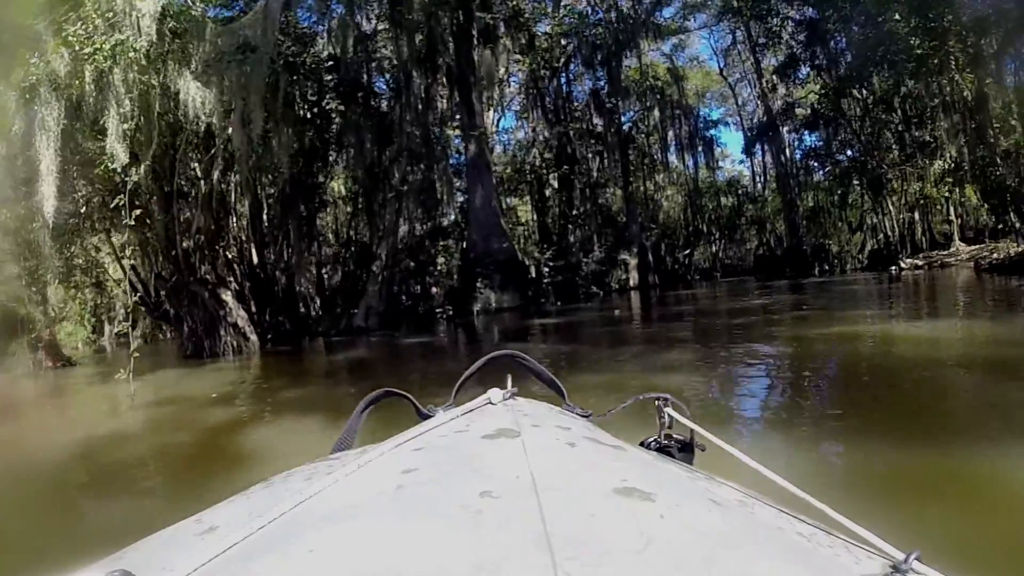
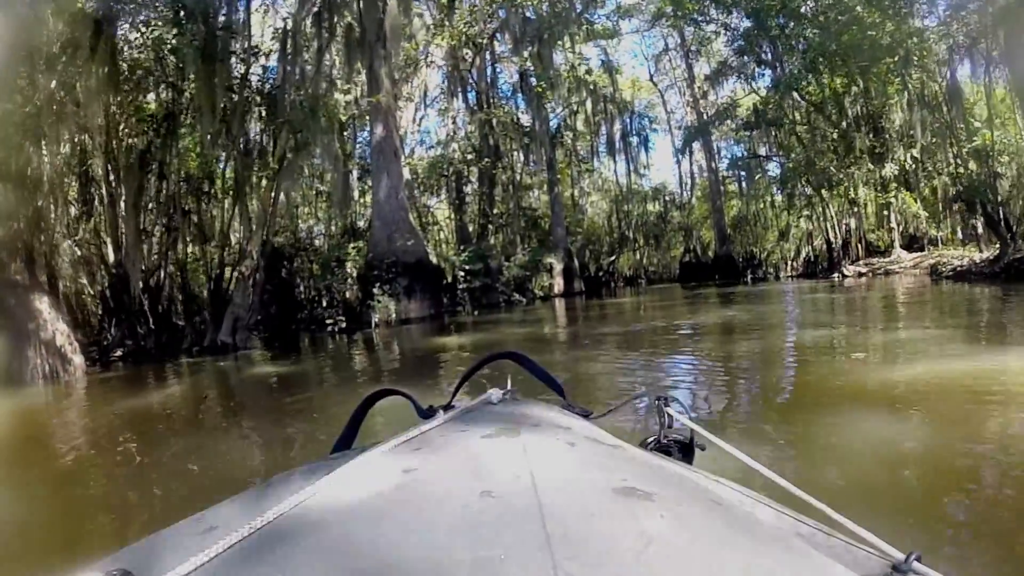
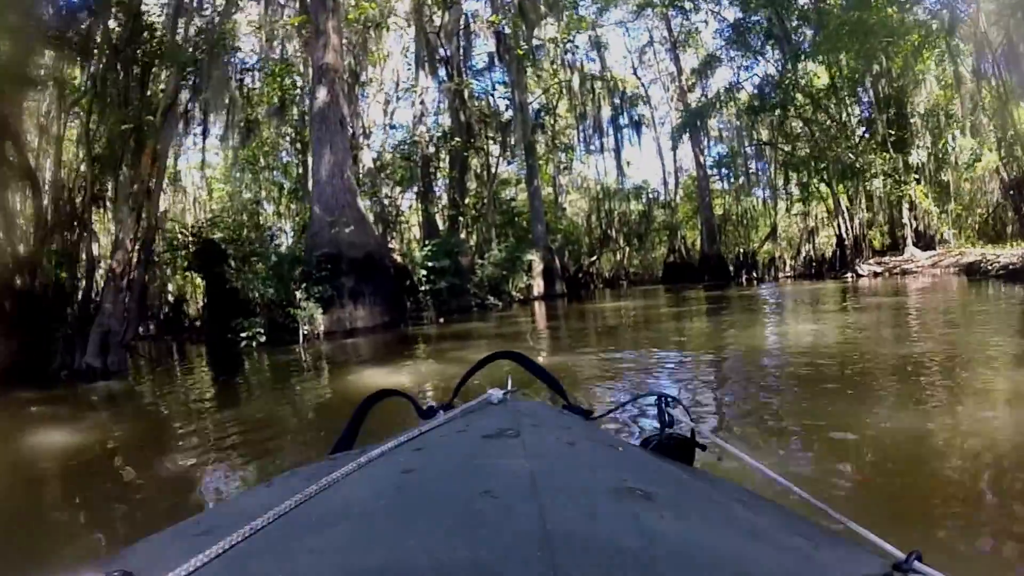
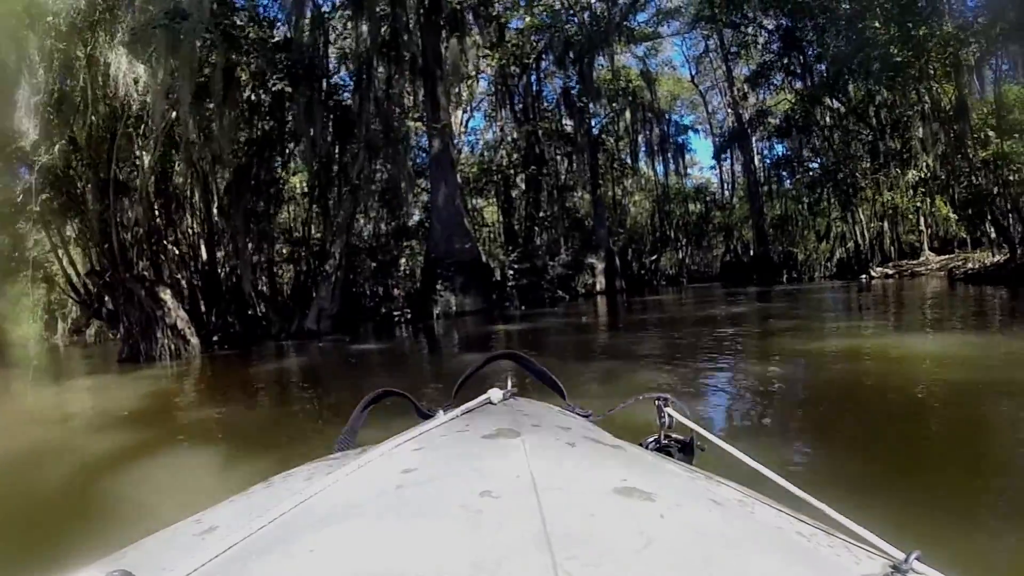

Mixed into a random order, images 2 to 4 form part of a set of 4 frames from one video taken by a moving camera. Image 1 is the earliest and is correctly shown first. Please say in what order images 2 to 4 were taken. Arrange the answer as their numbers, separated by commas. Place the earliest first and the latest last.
4, 2, 3
